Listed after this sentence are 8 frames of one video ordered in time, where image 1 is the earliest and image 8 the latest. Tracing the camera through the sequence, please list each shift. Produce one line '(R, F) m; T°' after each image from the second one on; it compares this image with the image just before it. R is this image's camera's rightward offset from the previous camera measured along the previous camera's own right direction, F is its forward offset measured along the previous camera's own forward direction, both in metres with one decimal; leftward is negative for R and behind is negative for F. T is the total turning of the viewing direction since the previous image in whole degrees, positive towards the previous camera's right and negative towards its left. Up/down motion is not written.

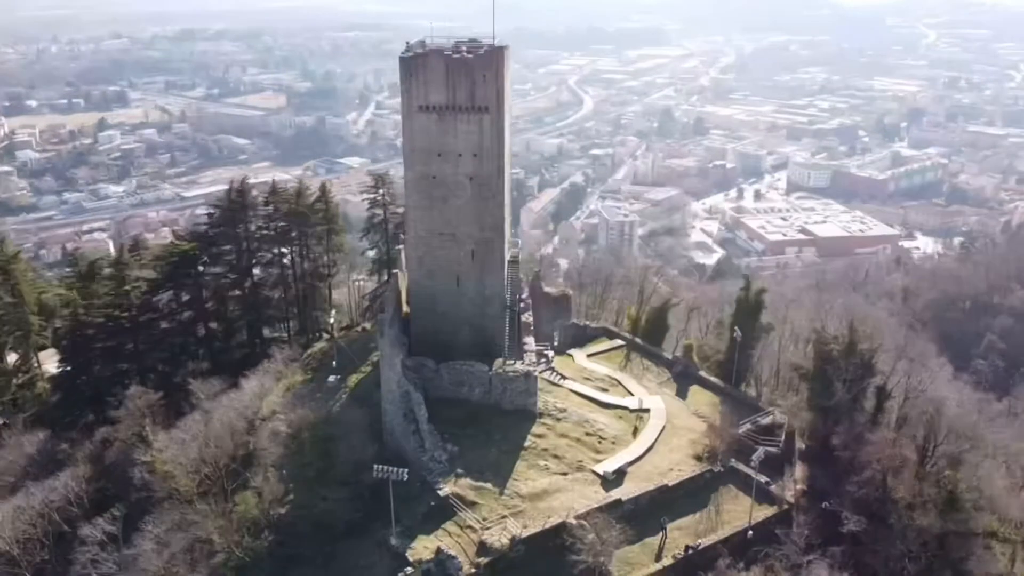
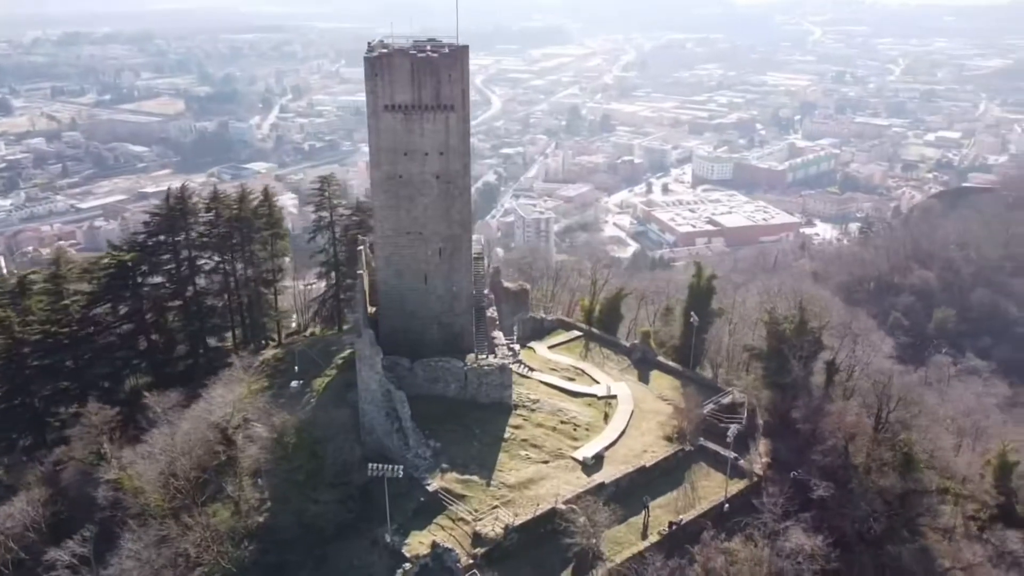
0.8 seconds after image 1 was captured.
(-1.6, -0.3) m; +6°
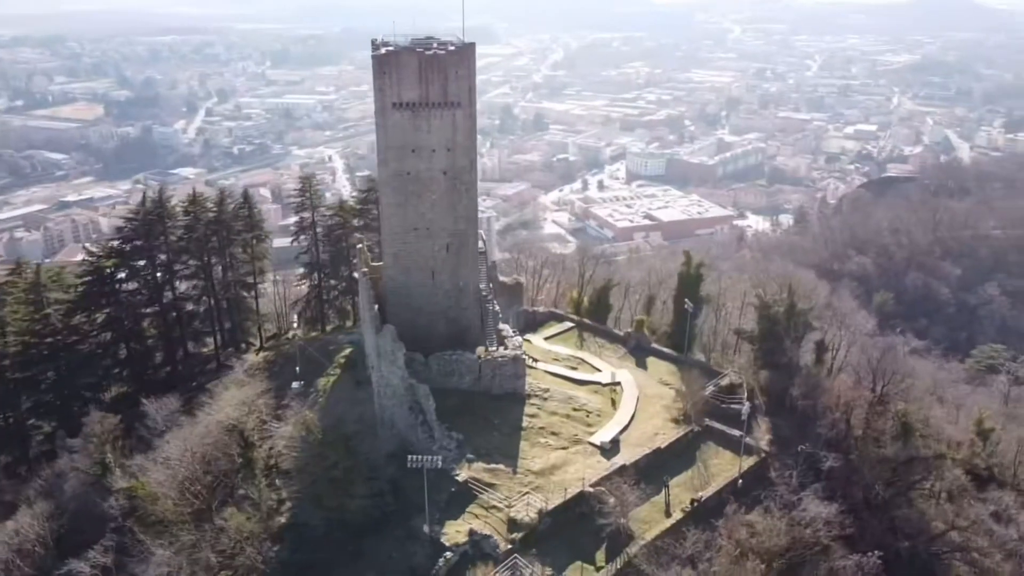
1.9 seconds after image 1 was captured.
(-2.1, -0.4) m; +5°
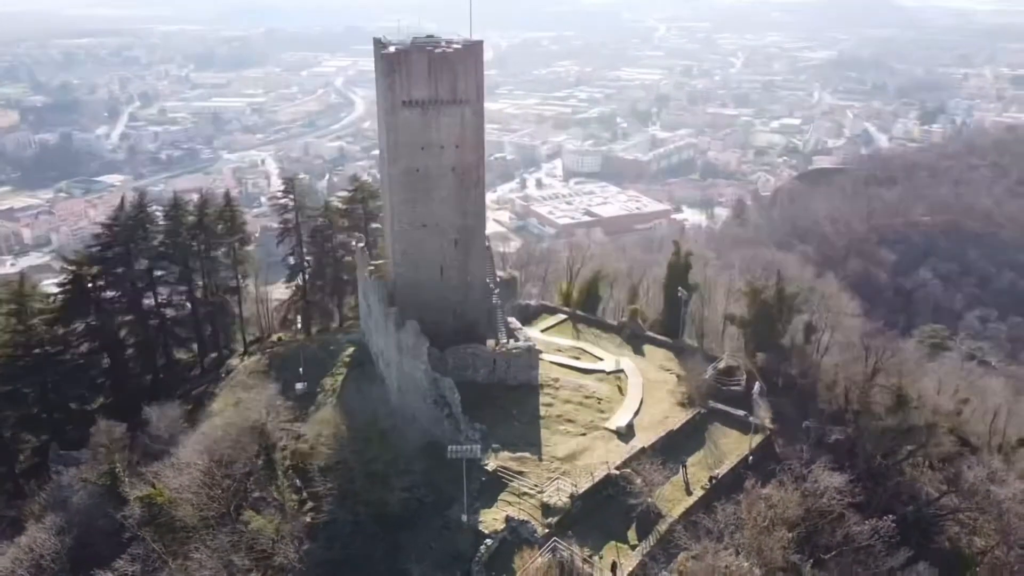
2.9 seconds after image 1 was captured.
(-2.2, -0.4) m; +5°
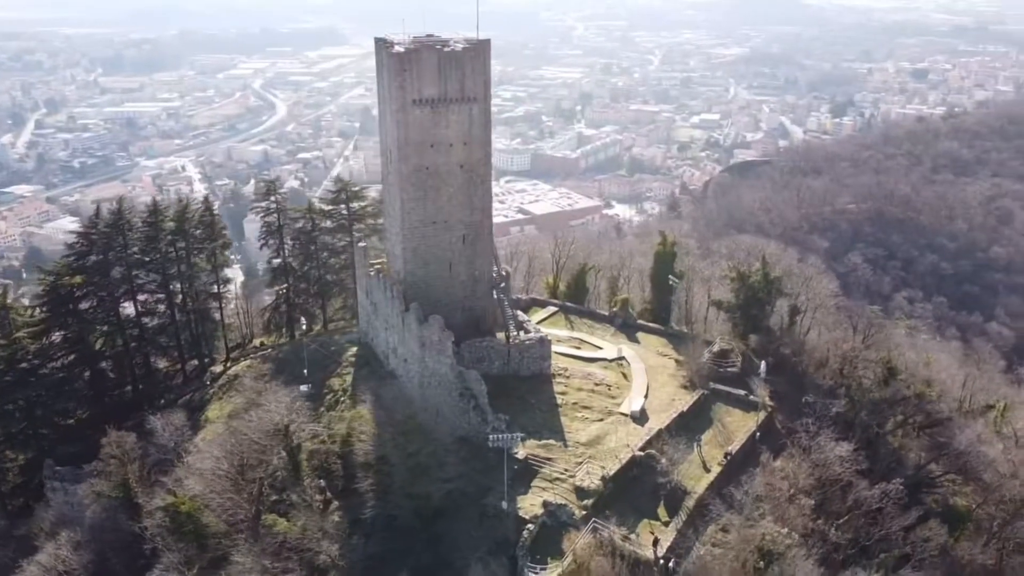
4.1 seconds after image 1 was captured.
(-2.4, -0.4) m; +5°
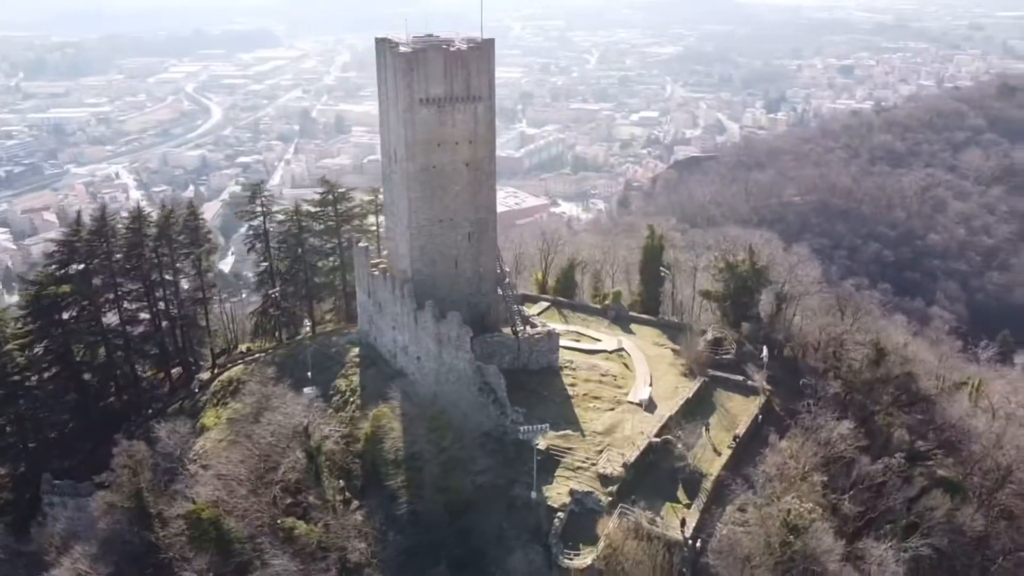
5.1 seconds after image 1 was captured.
(-1.9, -0.3) m; +4°
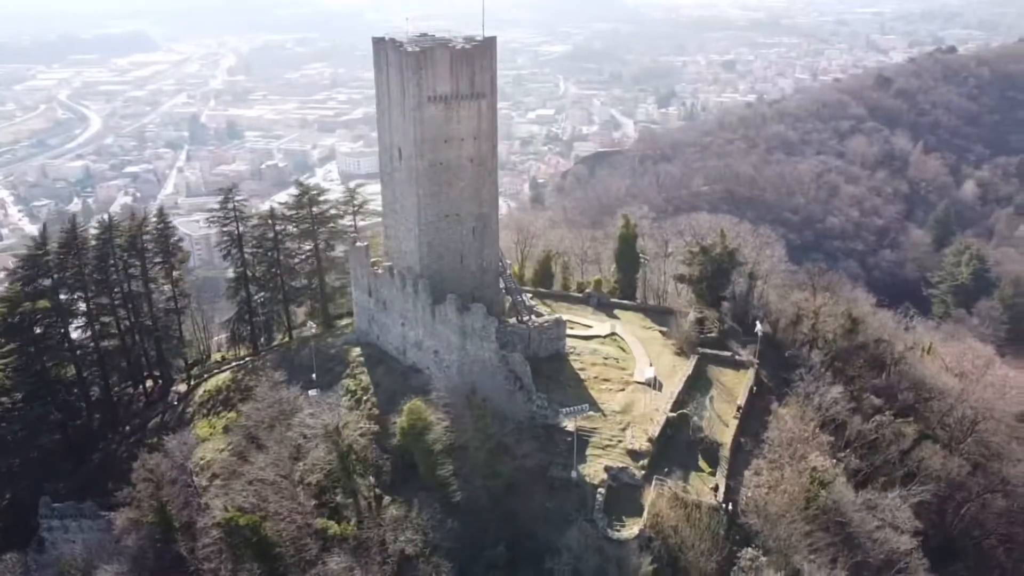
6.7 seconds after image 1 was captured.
(-3.3, -0.5) m; +7°
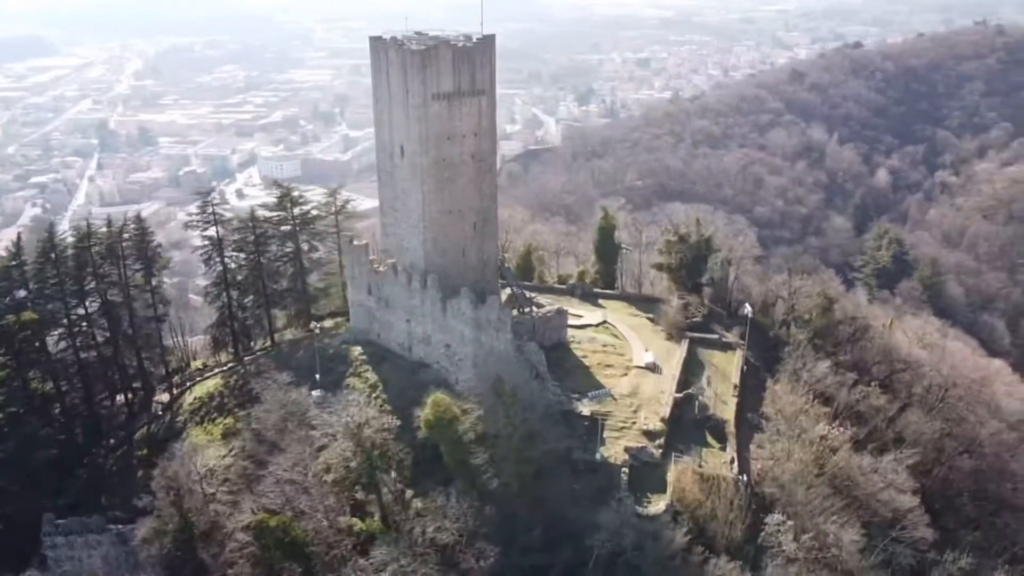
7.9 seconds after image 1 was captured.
(-2.5, -0.4) m; +5°
